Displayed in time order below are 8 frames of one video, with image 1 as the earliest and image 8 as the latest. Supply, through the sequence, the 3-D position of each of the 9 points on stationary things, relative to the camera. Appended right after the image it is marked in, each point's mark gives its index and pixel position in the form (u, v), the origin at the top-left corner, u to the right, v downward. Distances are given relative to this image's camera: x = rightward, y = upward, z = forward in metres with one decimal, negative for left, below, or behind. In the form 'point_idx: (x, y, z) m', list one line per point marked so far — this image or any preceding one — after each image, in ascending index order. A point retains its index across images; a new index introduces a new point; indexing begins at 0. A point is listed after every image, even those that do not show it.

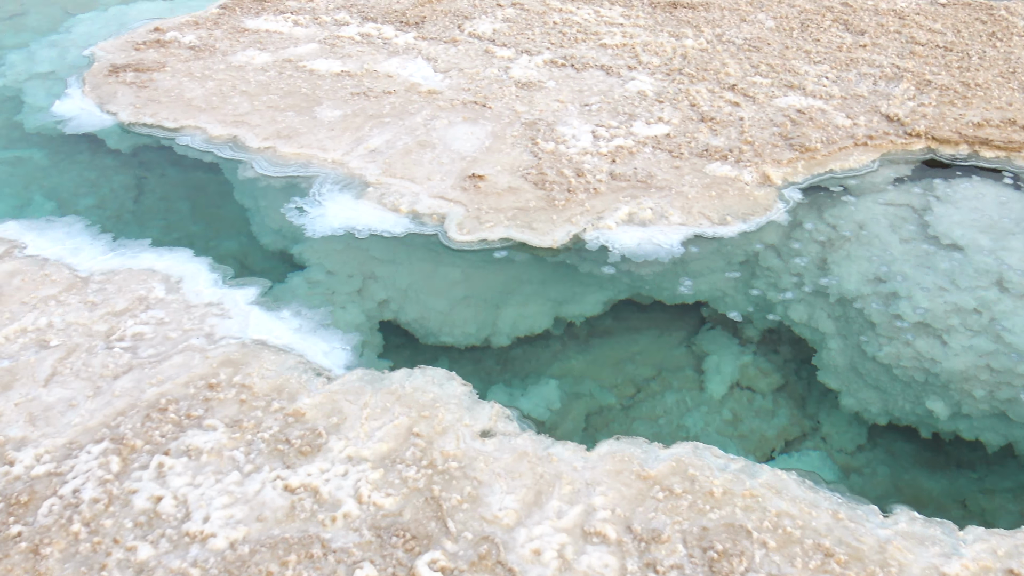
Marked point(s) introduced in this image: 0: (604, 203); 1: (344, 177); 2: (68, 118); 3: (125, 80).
0: (+0.5, +0.4, +3.8) m
1: (-0.9, +0.6, +3.9) m
2: (-2.6, +1.0, +4.4) m
3: (-2.3, +1.3, +4.5) m
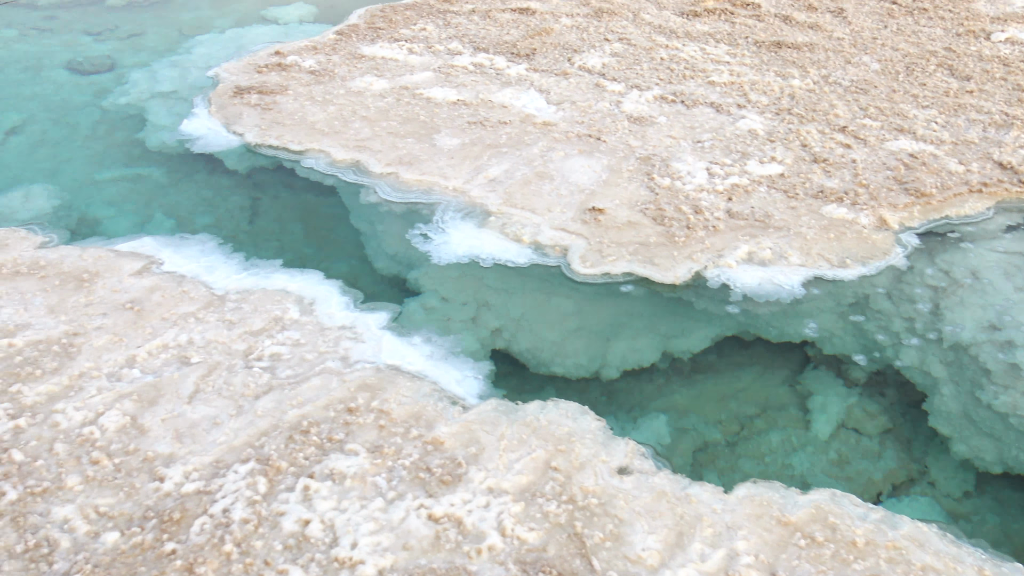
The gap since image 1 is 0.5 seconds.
0: (+1.1, +0.2, +3.7) m
1: (-0.3, +0.4, +3.9) m
2: (-1.9, +0.9, +4.5) m
3: (-1.6, +1.2, +4.6) m
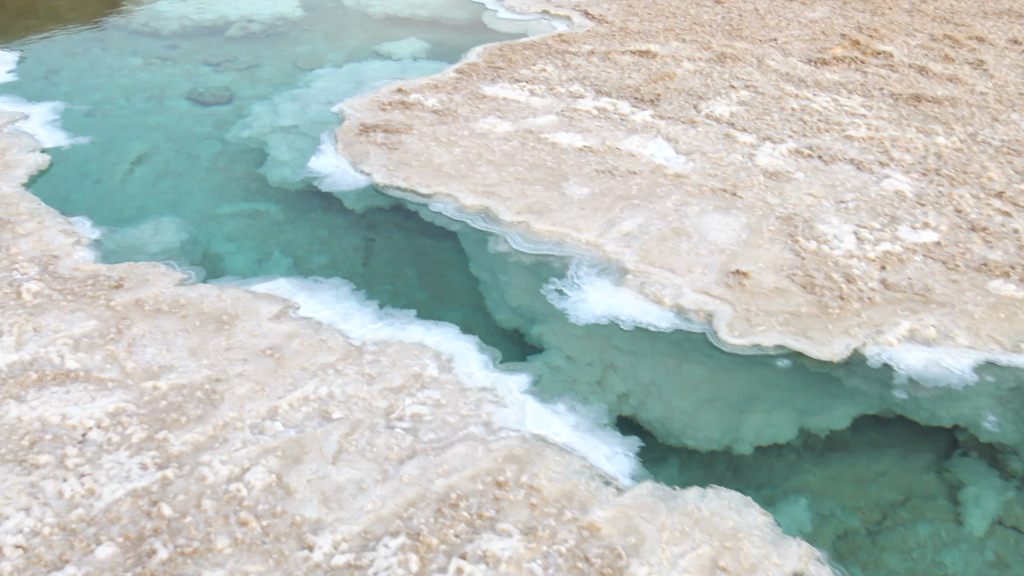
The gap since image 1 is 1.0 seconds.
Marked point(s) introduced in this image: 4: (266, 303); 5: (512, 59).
0: (+1.8, -0.1, +3.5) m
1: (+0.5, +0.1, +3.8) m
2: (-1.2, +0.7, +4.5) m
3: (-0.8, +0.9, +4.5) m
4: (-1.2, -0.1, +3.5) m
5: (+0.1, +1.7, +5.5) m
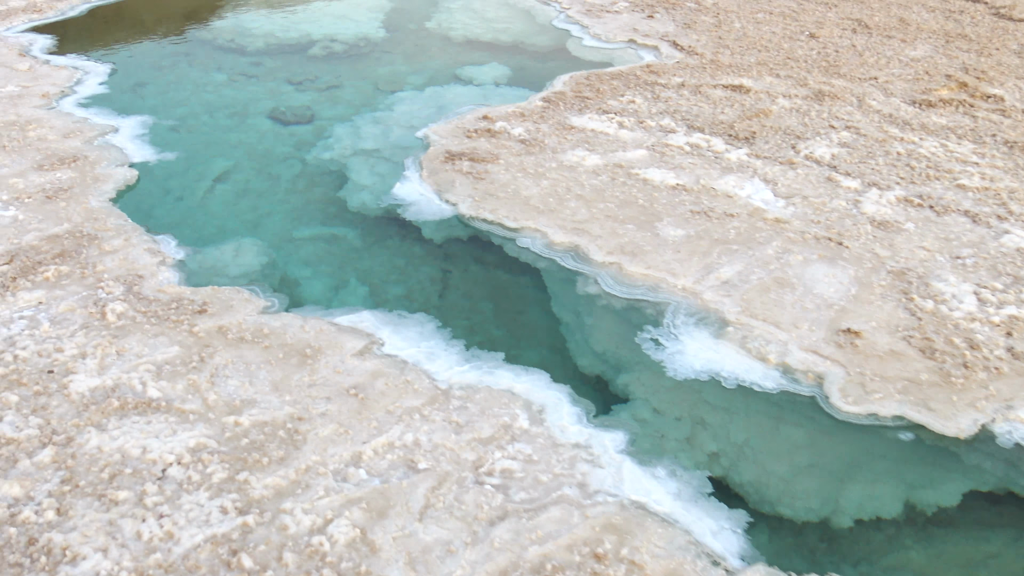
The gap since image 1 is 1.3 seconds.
0: (+2.2, -0.4, +3.2) m
1: (+0.9, -0.1, +3.6) m
2: (-0.6, +0.5, +4.4) m
3: (-0.3, +0.7, +4.4) m
4: (-0.7, -0.2, +3.3) m
5: (+0.7, +1.4, +5.4) m
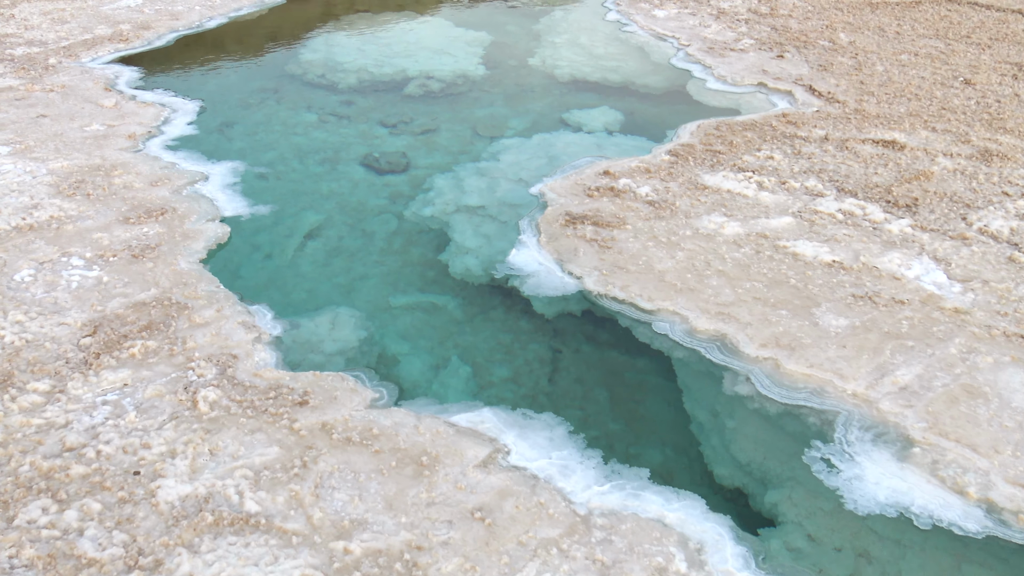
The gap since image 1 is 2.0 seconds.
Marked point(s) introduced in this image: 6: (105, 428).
0: (+2.7, -0.9, +2.6) m
1: (+1.5, -0.6, +3.0) m
2: (0.0, +0.1, +3.9) m
3: (+0.4, +0.3, +3.9) m
4: (-0.2, -0.6, +2.9) m
5: (+1.4, +1.0, +4.9) m
6: (-1.6, -0.5, +2.9) m
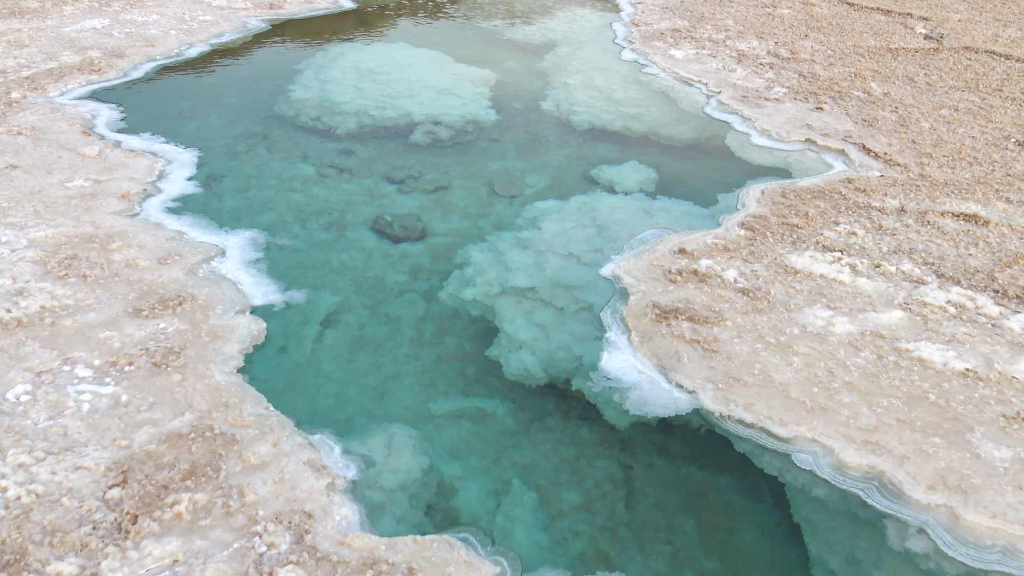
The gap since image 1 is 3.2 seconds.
0: (+3.3, -1.4, +2.3) m
1: (+2.0, -1.1, +2.6) m
2: (+0.5, -0.4, +3.4) m
3: (+0.8, -0.2, +3.5) m
4: (+0.4, -1.1, +2.4) m
5: (+1.8, +0.4, +4.5) m
6: (-1.1, -1.0, +2.2) m
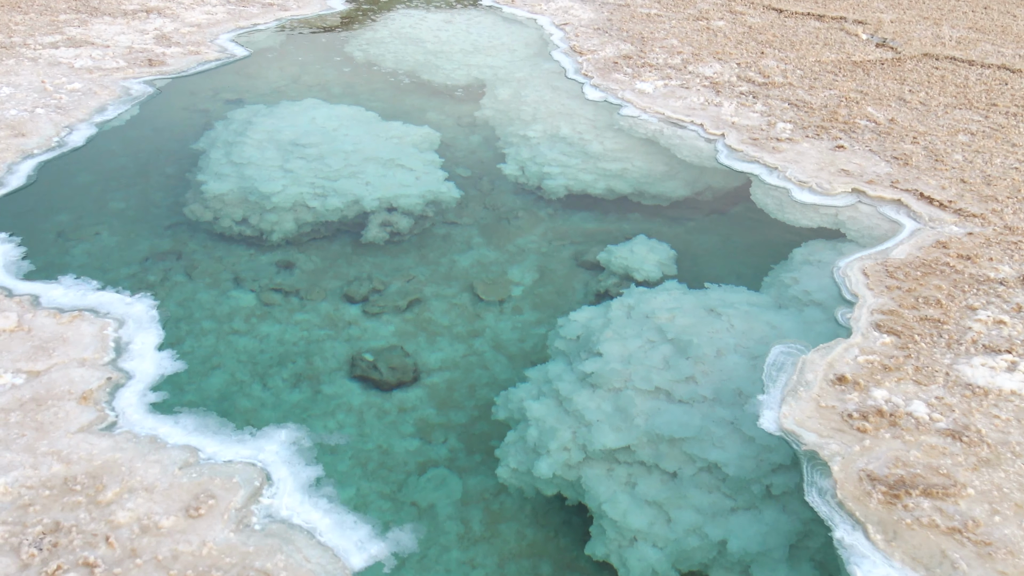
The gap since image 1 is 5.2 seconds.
0: (+4.4, -1.7, +2.1) m
1: (+3.1, -1.6, +2.2) m
2: (+1.3, -1.1, +2.6) m
3: (+1.6, -0.9, +2.7) m
4: (+1.5, -1.8, +1.6) m
5: (+2.3, -0.1, +3.9) m
6: (+0.2, -2.0, +1.2) m
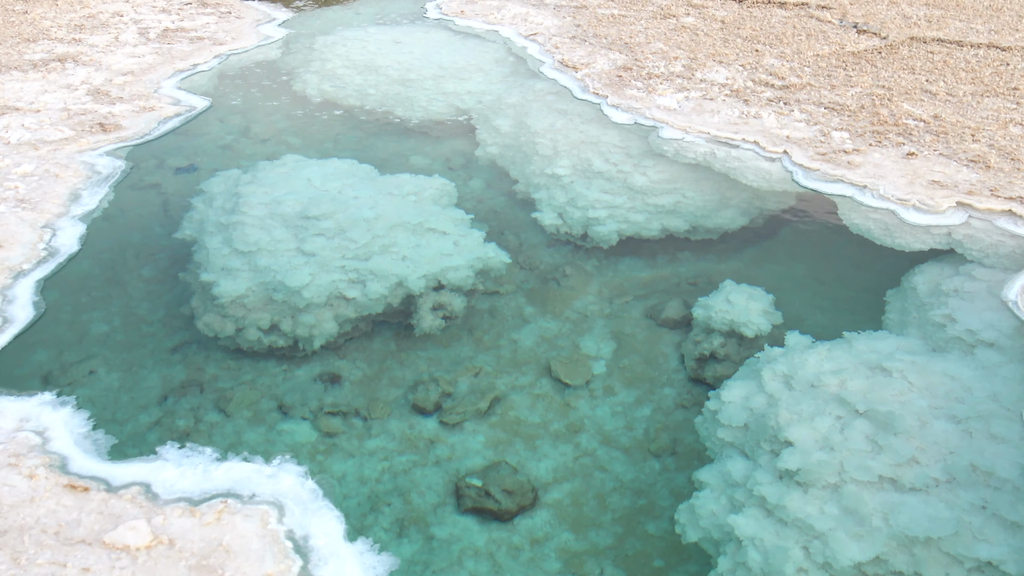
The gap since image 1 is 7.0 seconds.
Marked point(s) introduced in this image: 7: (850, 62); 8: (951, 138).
0: (+5.9, -1.6, +2.2) m
1: (+4.5, -1.6, +2.1) m
2: (+2.7, -1.4, +2.2) m
3: (+2.9, -1.2, +2.4) m
4: (+3.2, -2.1, +1.3) m
5: (+3.3, -0.3, +3.6) m
6: (+1.9, -2.4, +0.7) m
7: (+3.4, +2.3, +7.4) m
8: (+3.5, +1.2, +5.9) m
